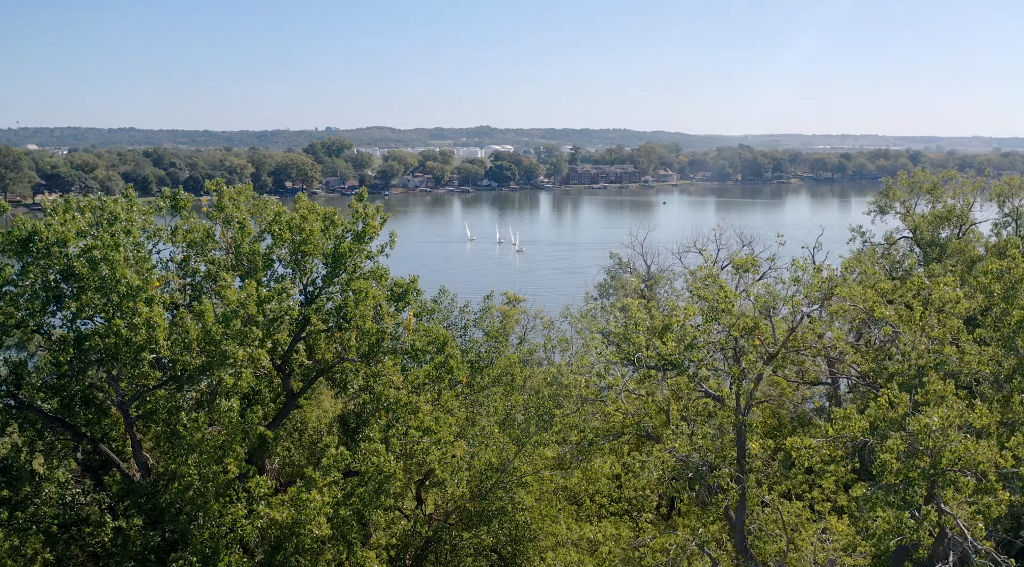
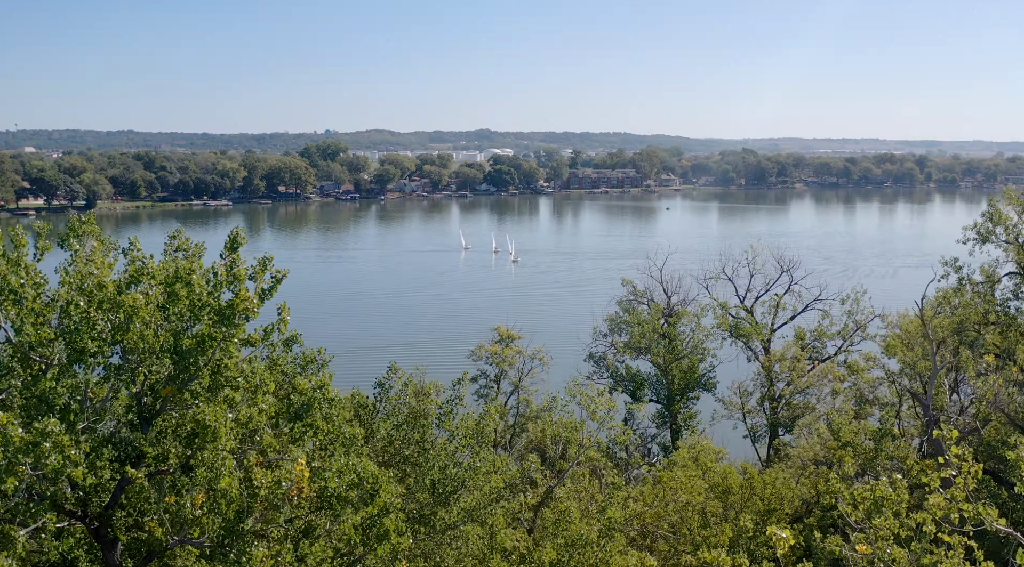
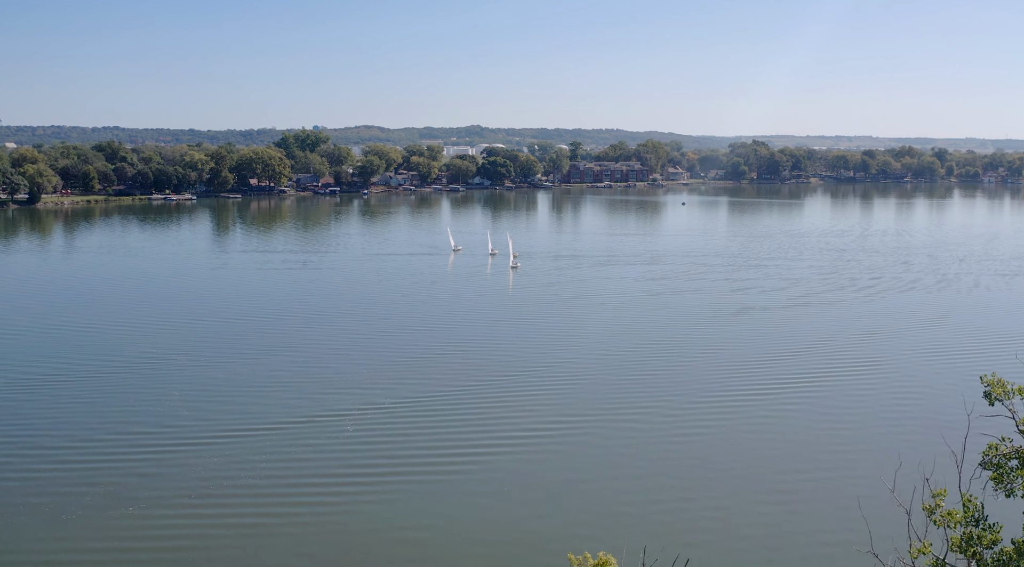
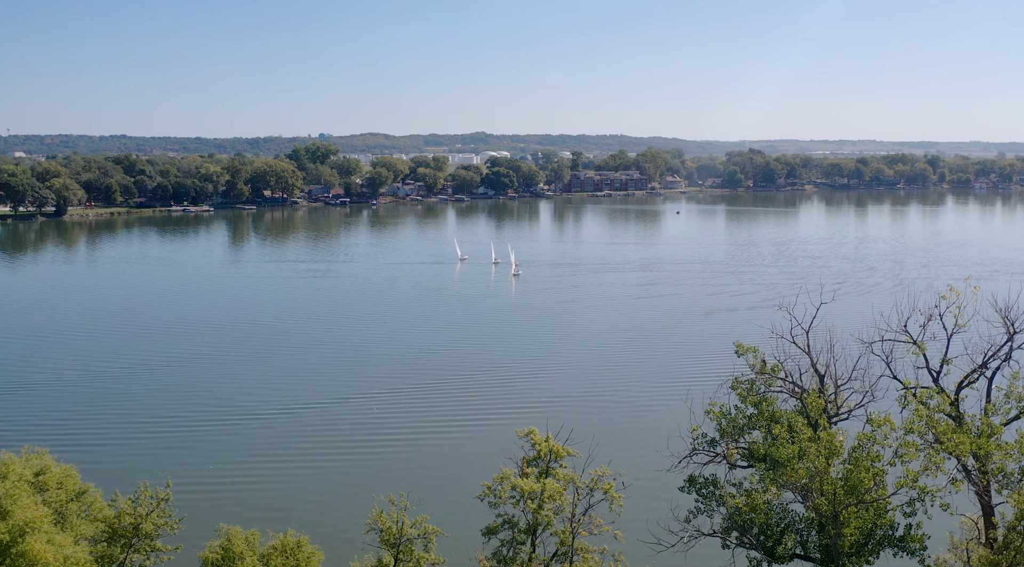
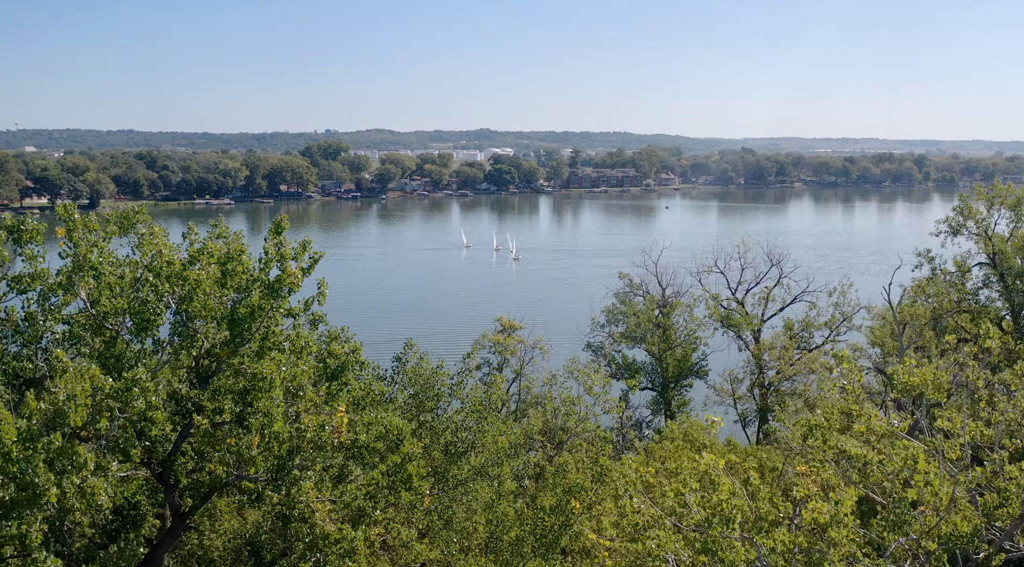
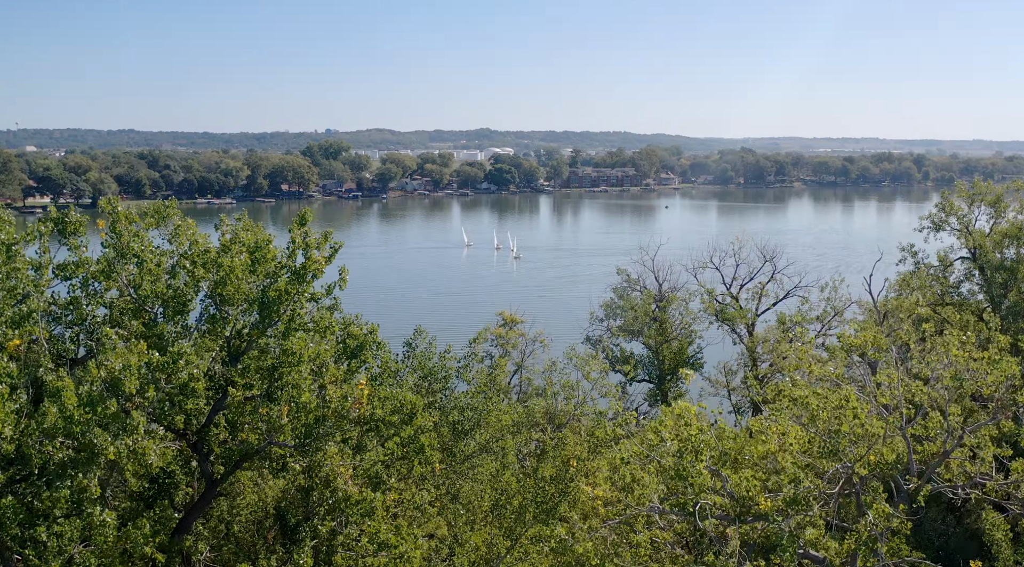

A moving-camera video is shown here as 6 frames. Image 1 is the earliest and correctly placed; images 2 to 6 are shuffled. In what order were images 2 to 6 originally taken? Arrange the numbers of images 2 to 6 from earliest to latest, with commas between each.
6, 5, 2, 4, 3
